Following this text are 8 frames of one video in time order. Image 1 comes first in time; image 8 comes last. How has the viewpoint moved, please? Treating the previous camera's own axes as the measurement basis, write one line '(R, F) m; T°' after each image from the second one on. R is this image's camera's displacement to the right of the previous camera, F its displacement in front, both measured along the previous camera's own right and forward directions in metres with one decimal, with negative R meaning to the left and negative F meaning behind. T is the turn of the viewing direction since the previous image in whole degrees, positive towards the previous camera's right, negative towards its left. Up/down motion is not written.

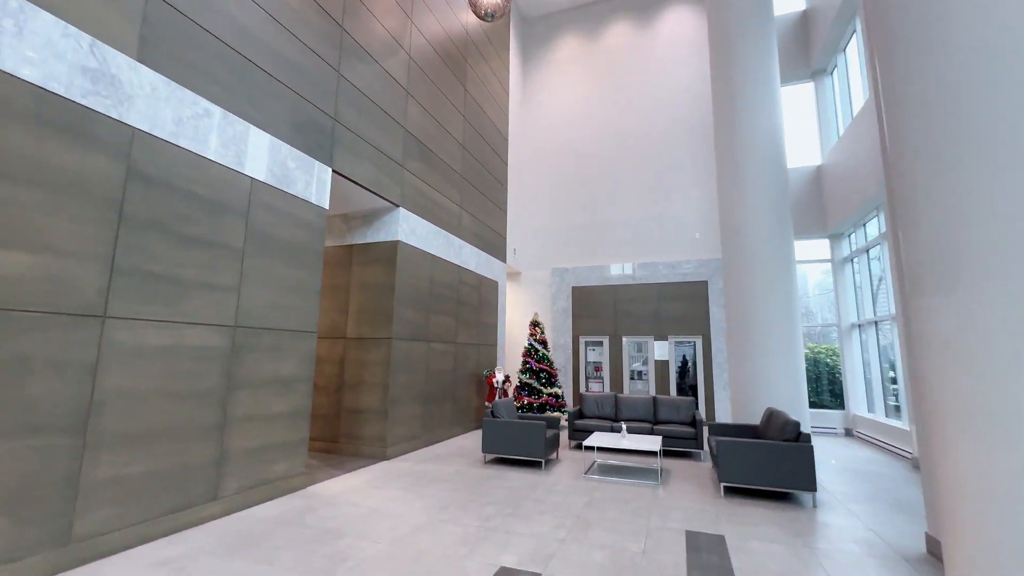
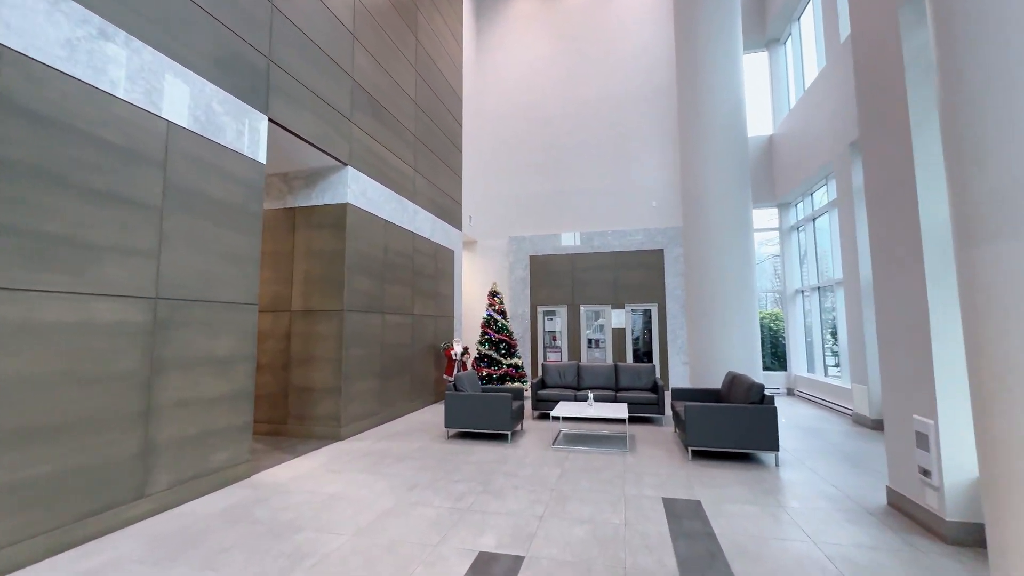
(-0.2, +0.3) m; +7°
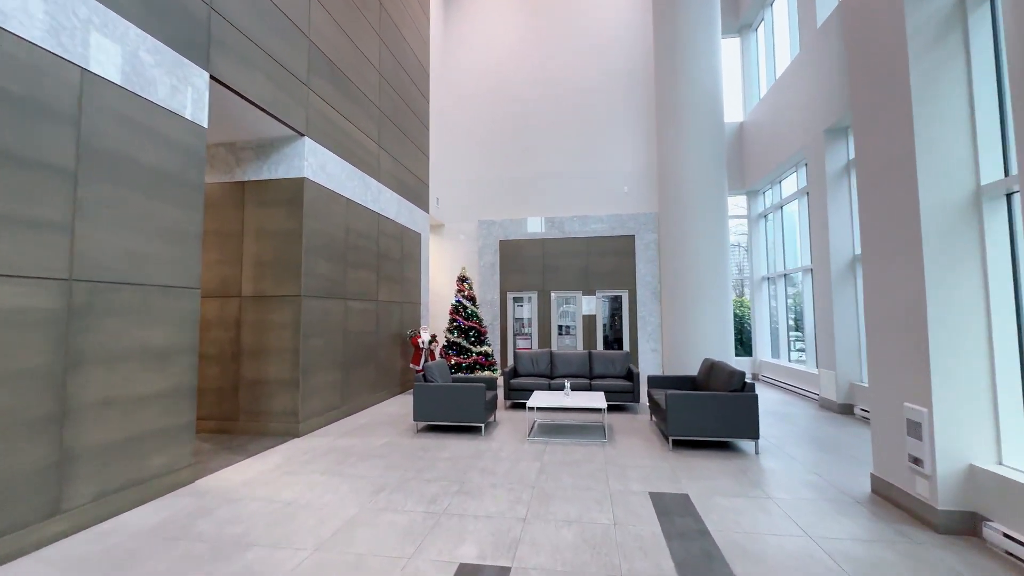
(-0.1, +0.3) m; +5°
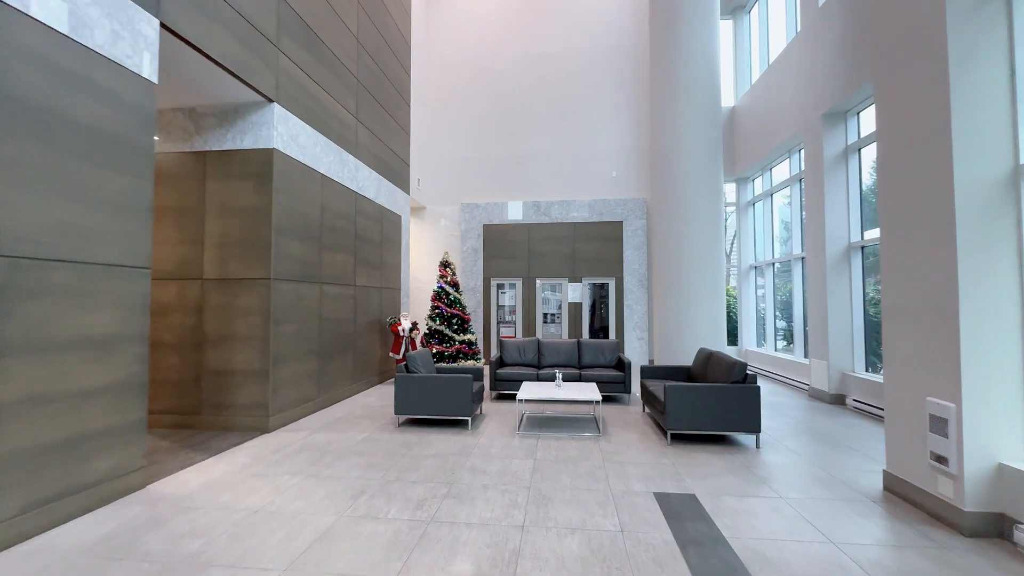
(-0.1, +0.4) m; +3°
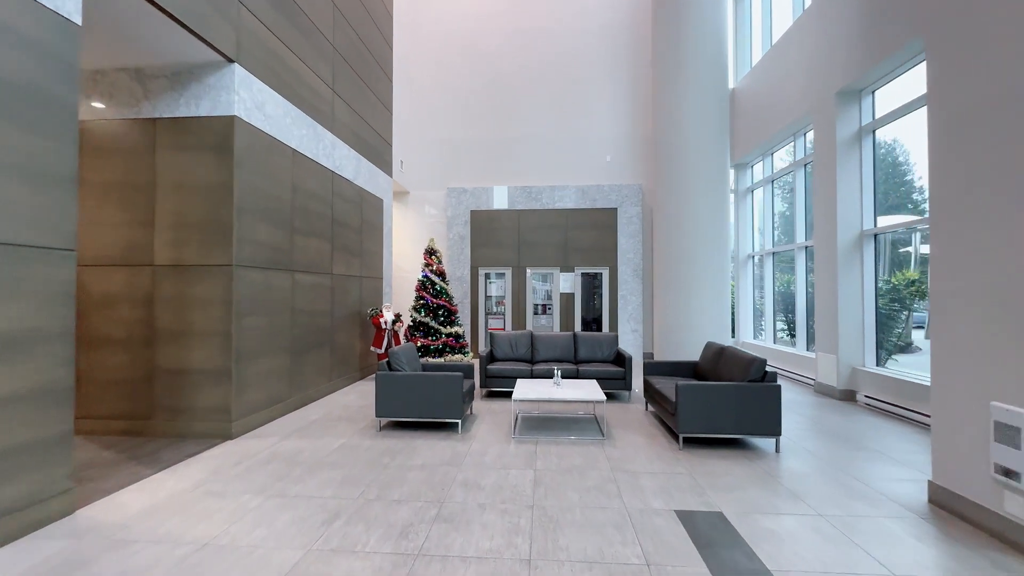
(-0.1, +0.5) m; +2°
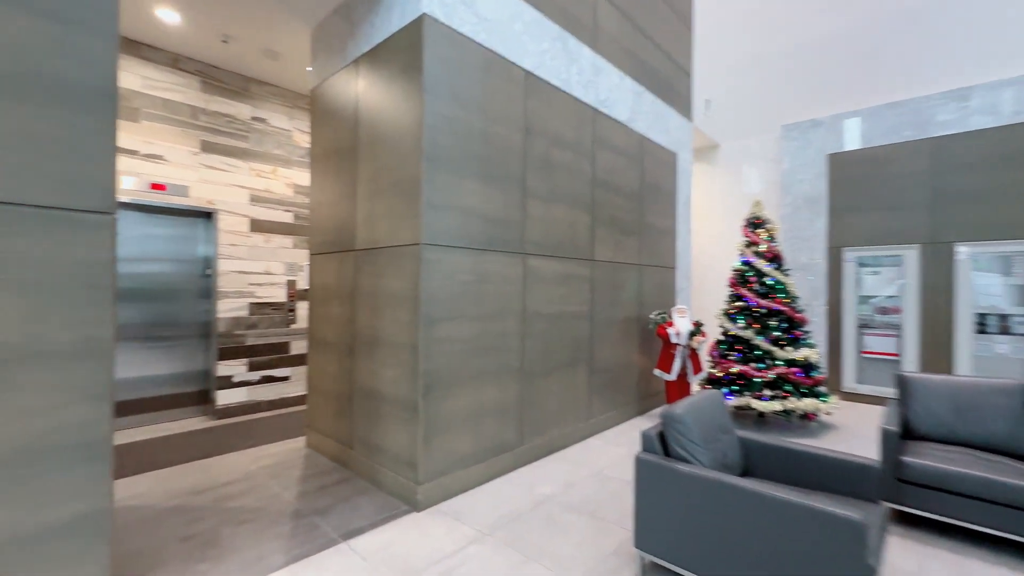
(-0.5, +2.6) m; -38°
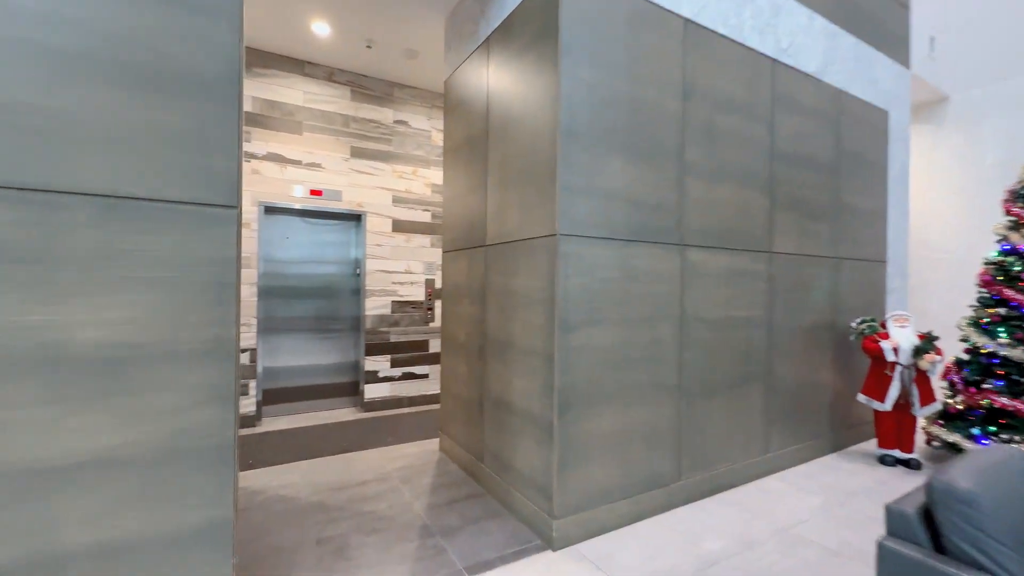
(-0.1, +0.5) m; -17°
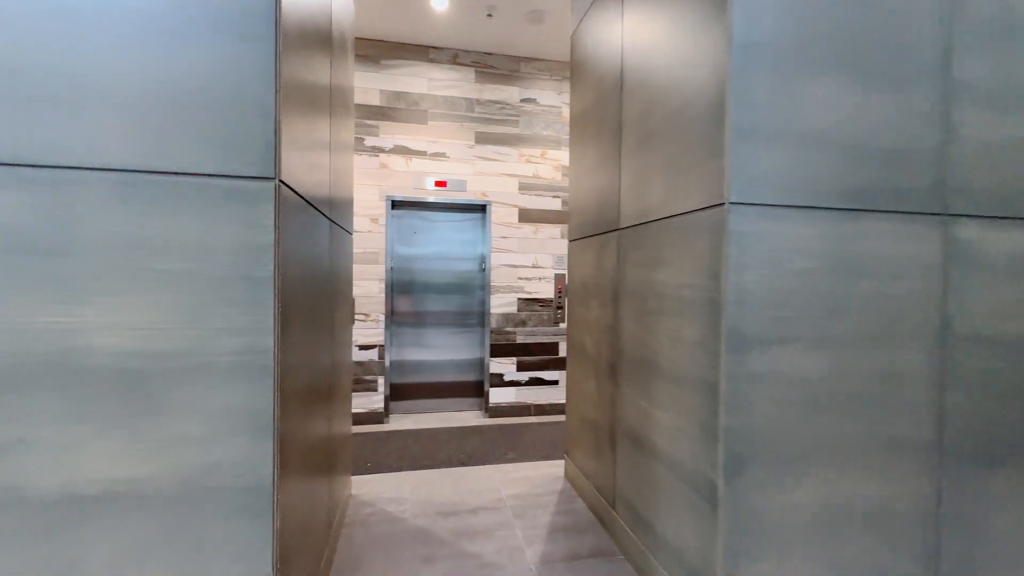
(0.0, +0.7) m; -18°
